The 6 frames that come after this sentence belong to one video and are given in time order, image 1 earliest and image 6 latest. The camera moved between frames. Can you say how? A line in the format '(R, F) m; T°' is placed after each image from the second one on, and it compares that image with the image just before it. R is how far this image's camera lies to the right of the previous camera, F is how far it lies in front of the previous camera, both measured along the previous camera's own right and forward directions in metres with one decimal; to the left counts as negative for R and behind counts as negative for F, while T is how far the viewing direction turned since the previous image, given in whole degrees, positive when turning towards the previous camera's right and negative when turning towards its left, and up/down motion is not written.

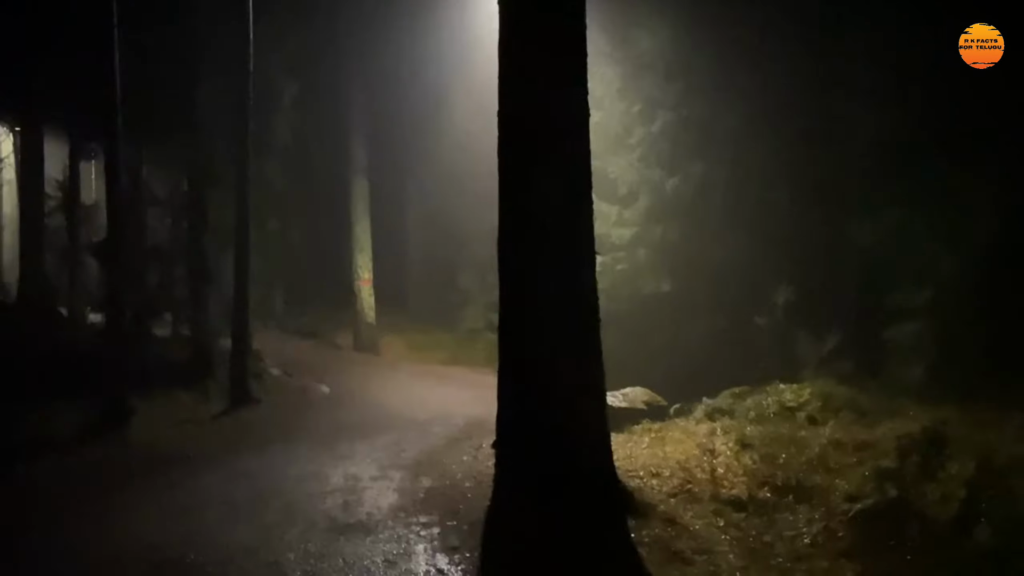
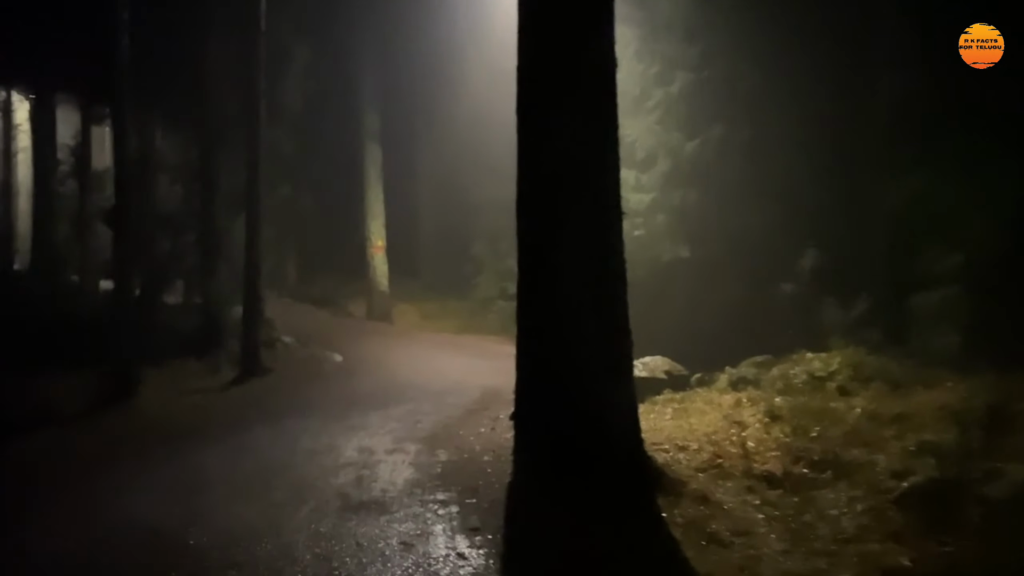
(-0.1, +0.4) m; -1°
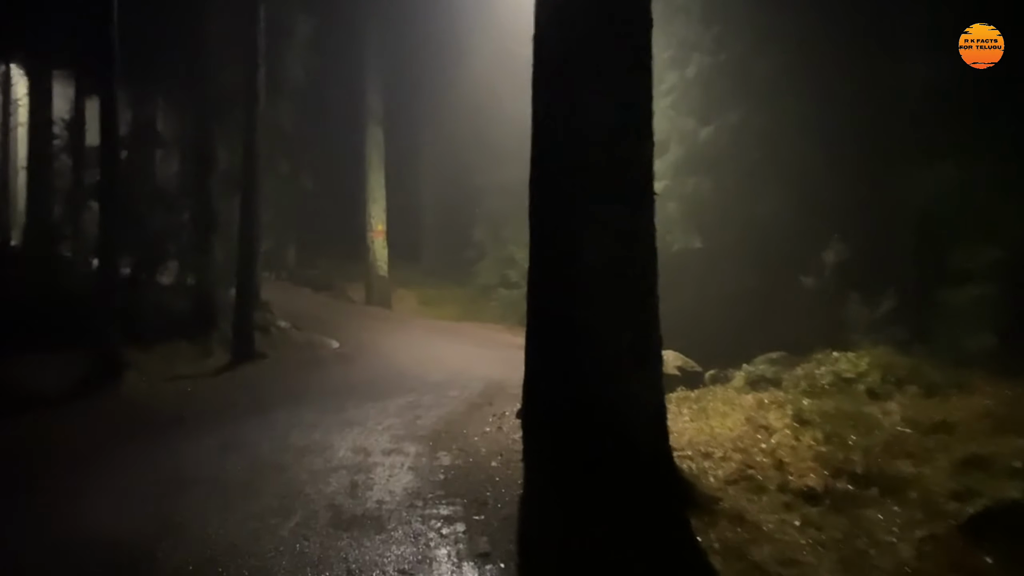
(-0.1, +0.7) m; 0°
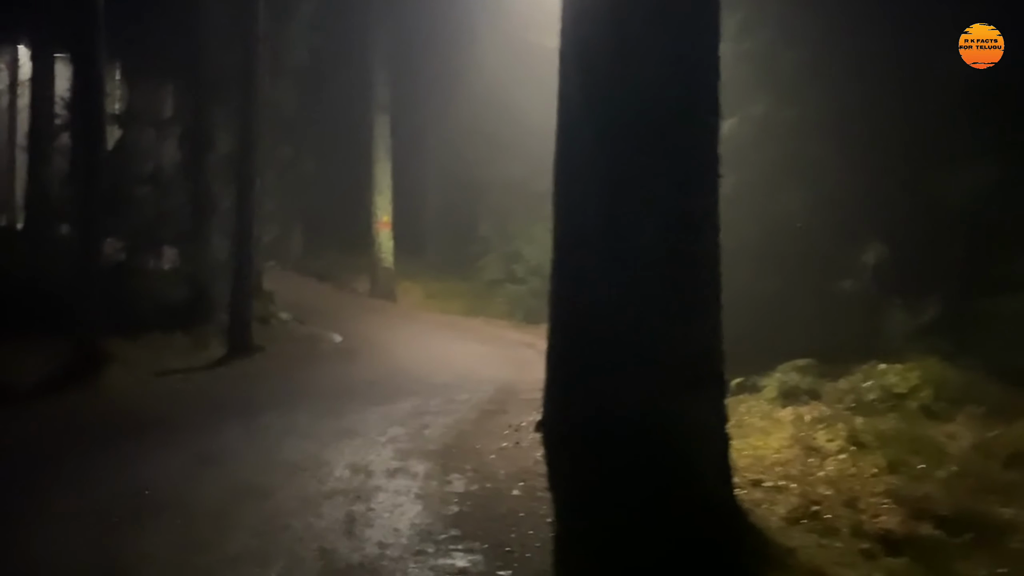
(-0.2, +0.9) m; 0°
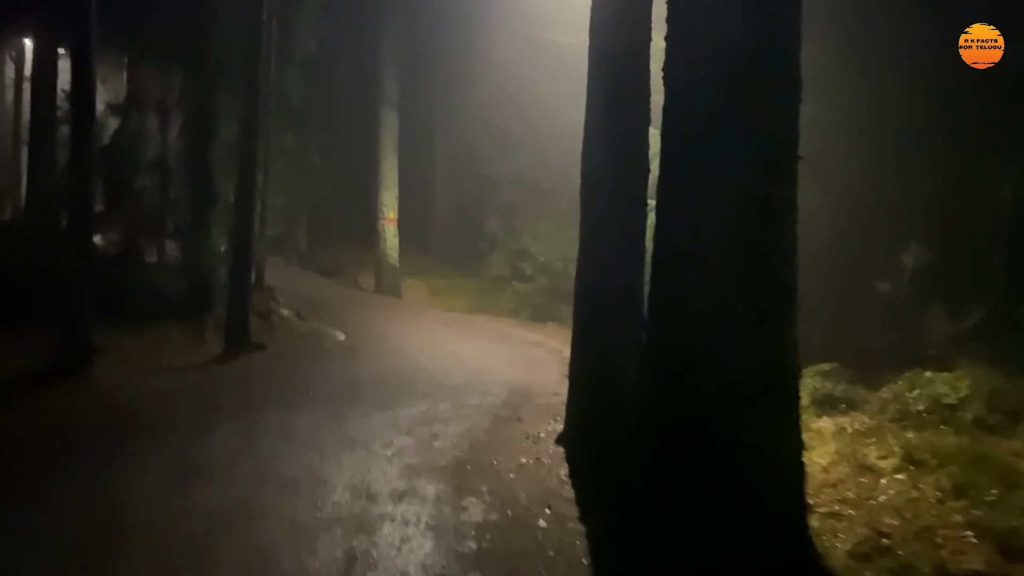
(-0.1, +0.7) m; 0°
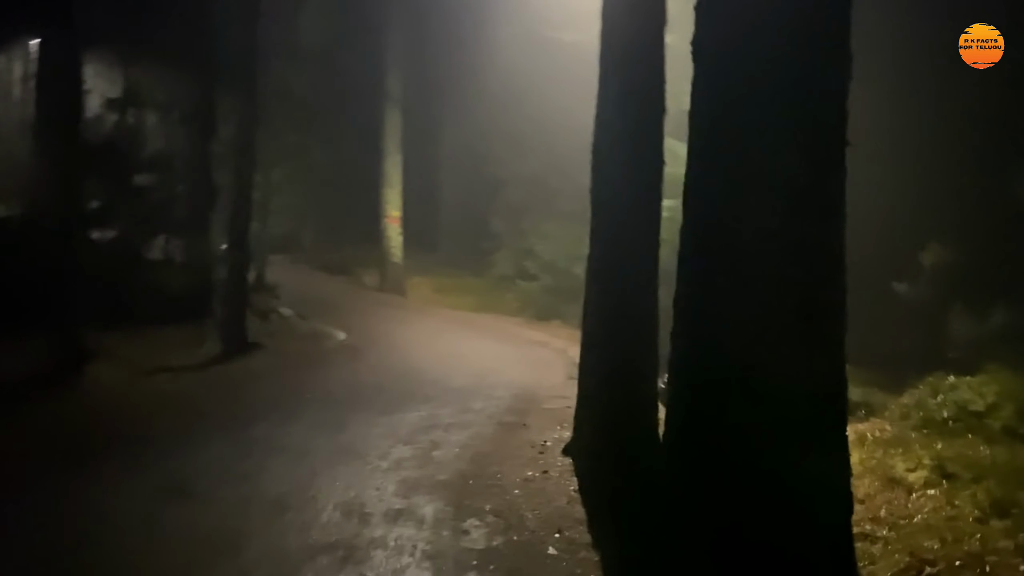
(0.0, +0.4) m; 0°
